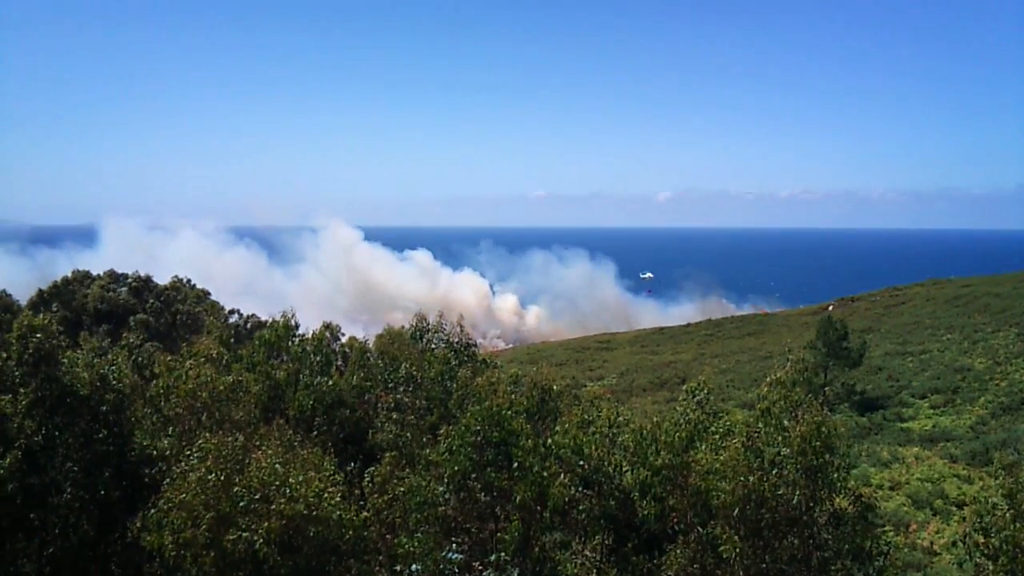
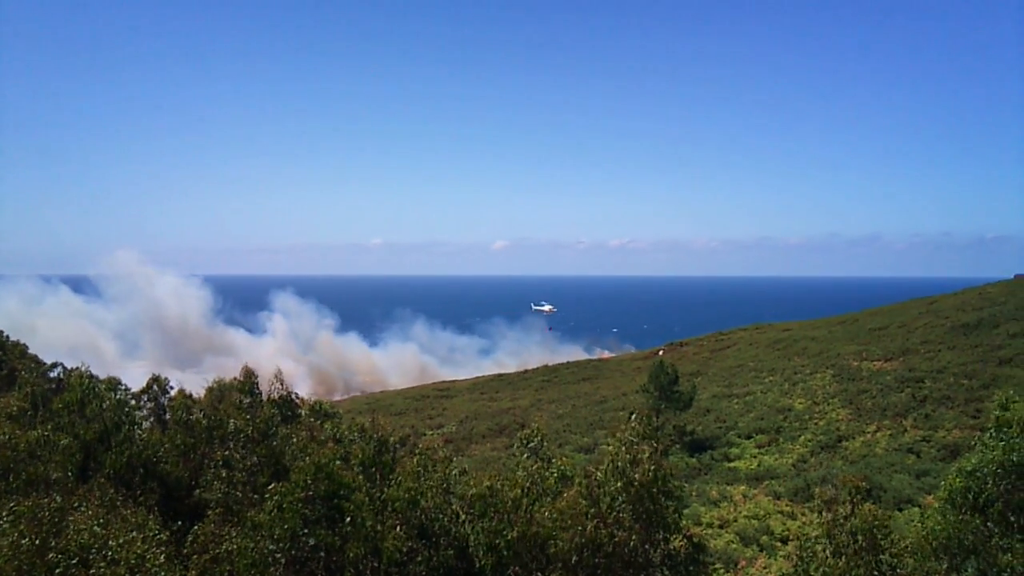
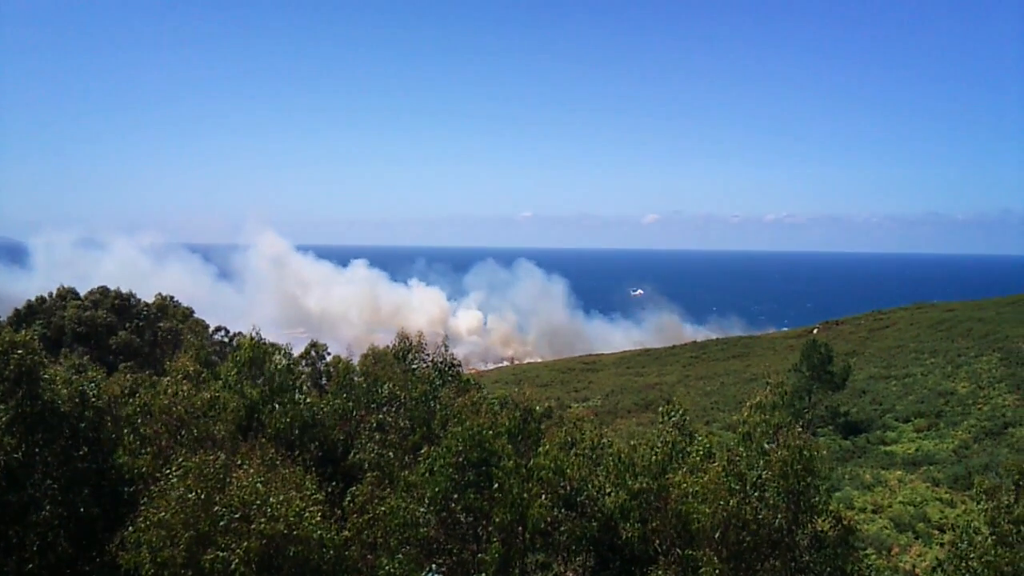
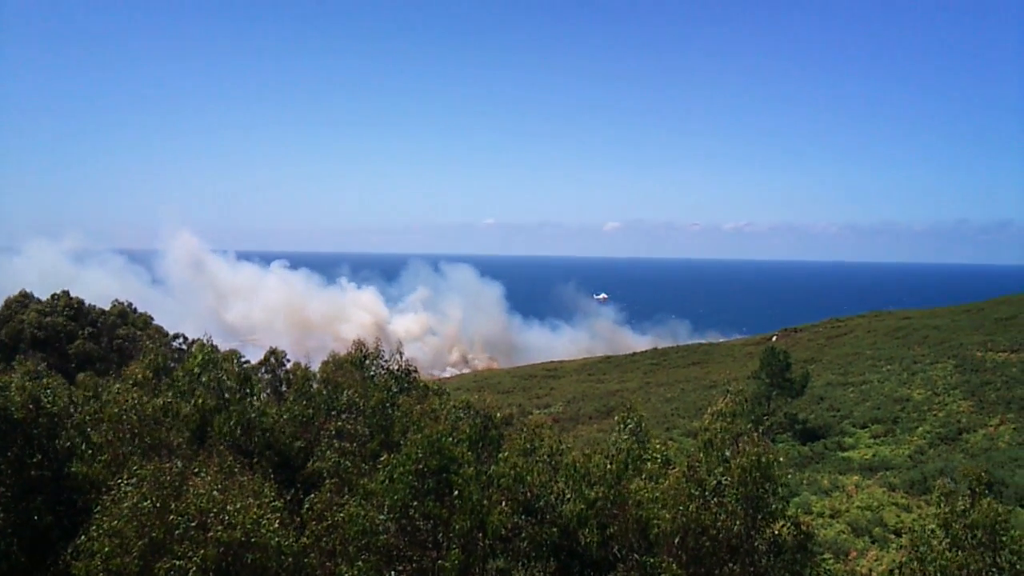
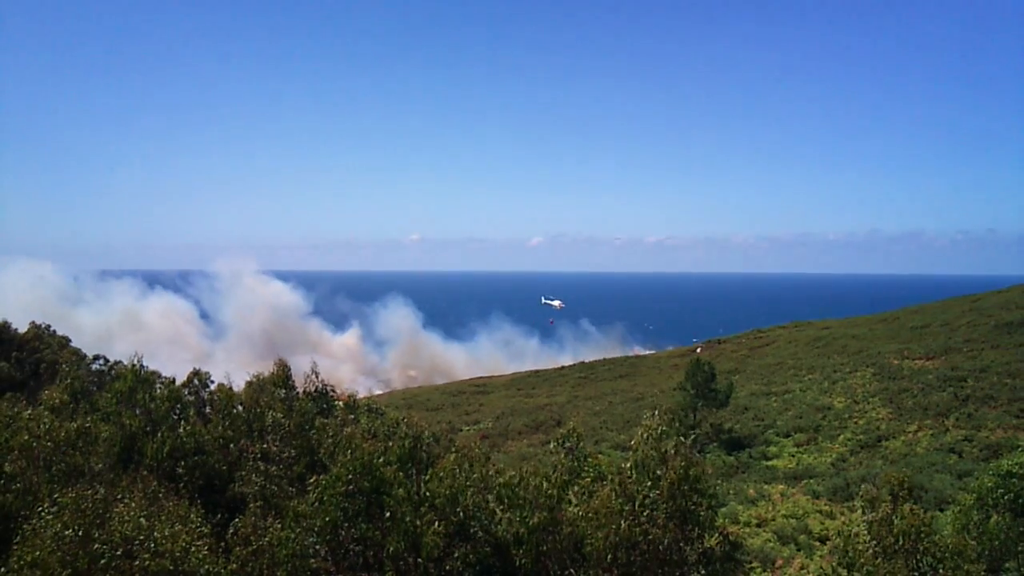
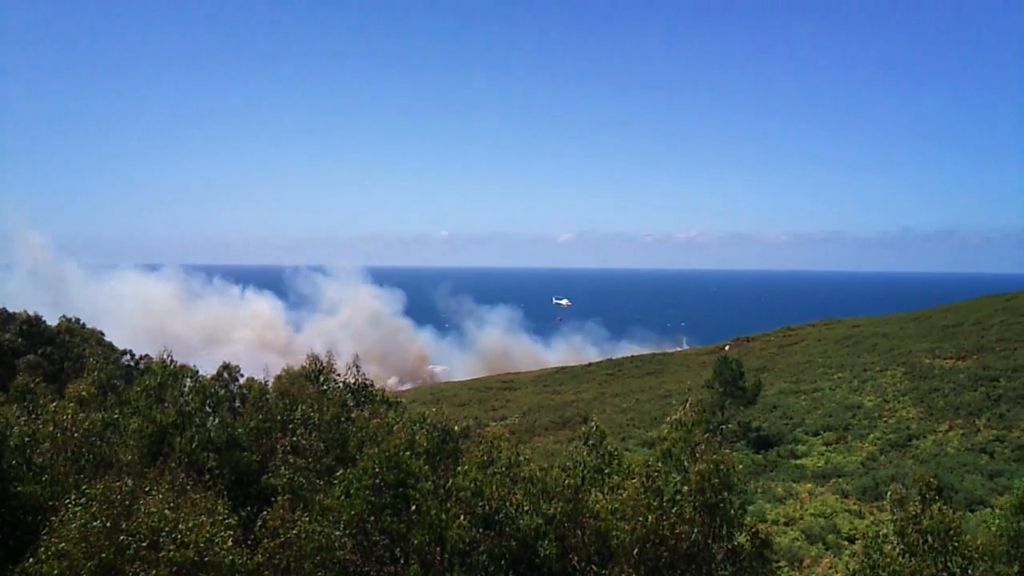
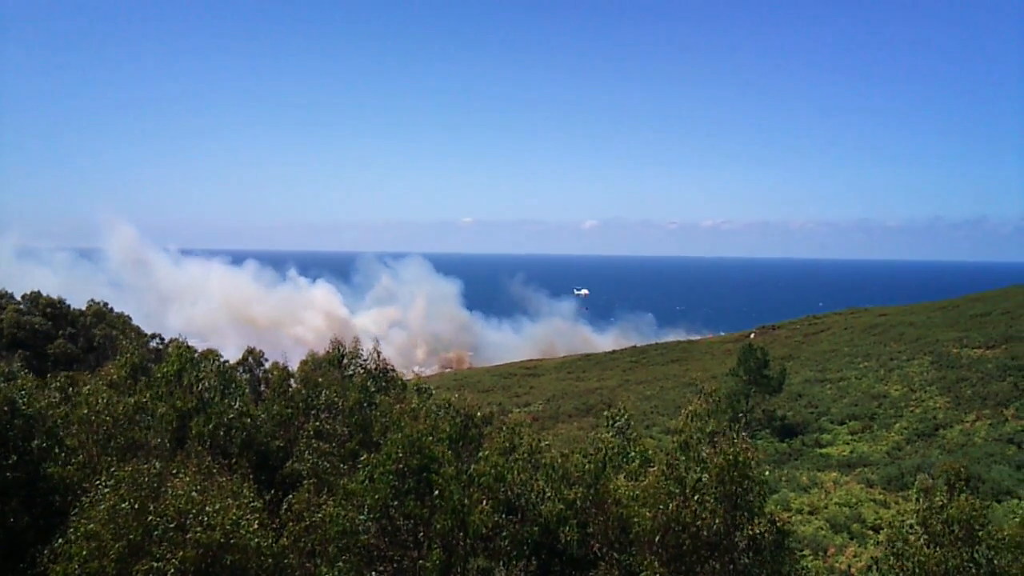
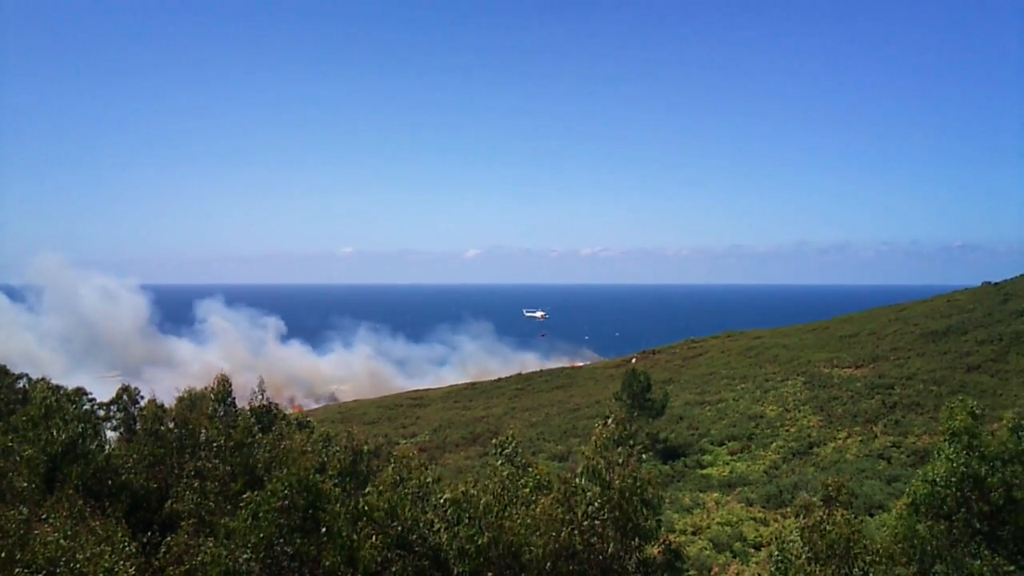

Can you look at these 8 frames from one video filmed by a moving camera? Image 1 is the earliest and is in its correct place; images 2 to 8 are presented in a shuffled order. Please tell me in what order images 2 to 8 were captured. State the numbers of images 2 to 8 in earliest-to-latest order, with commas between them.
3, 4, 7, 6, 5, 2, 8
